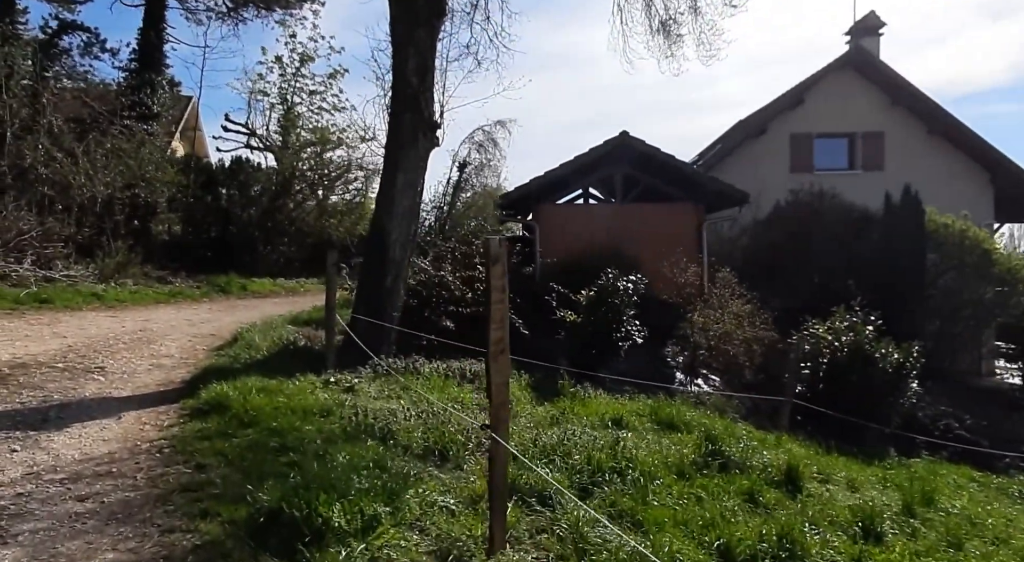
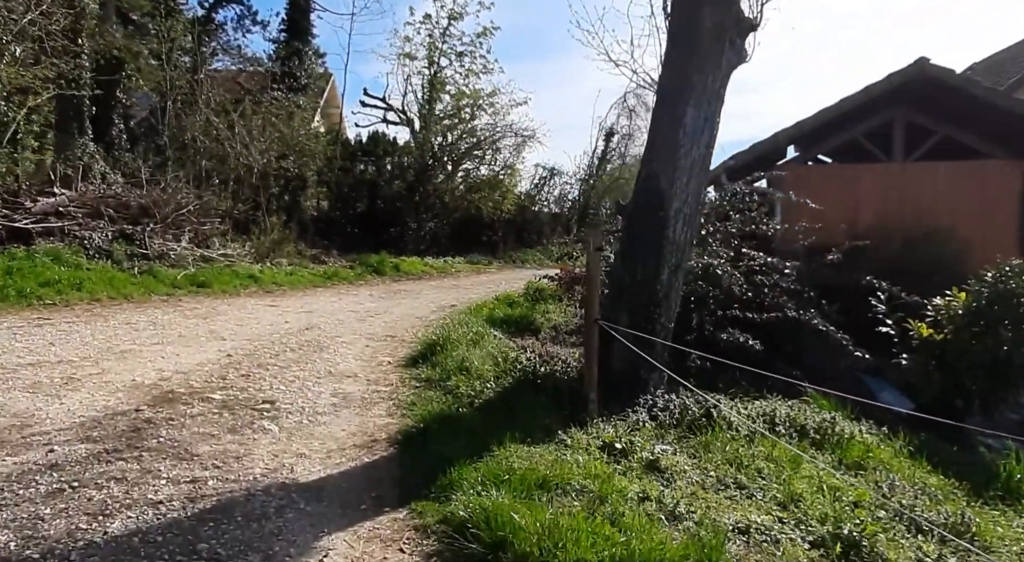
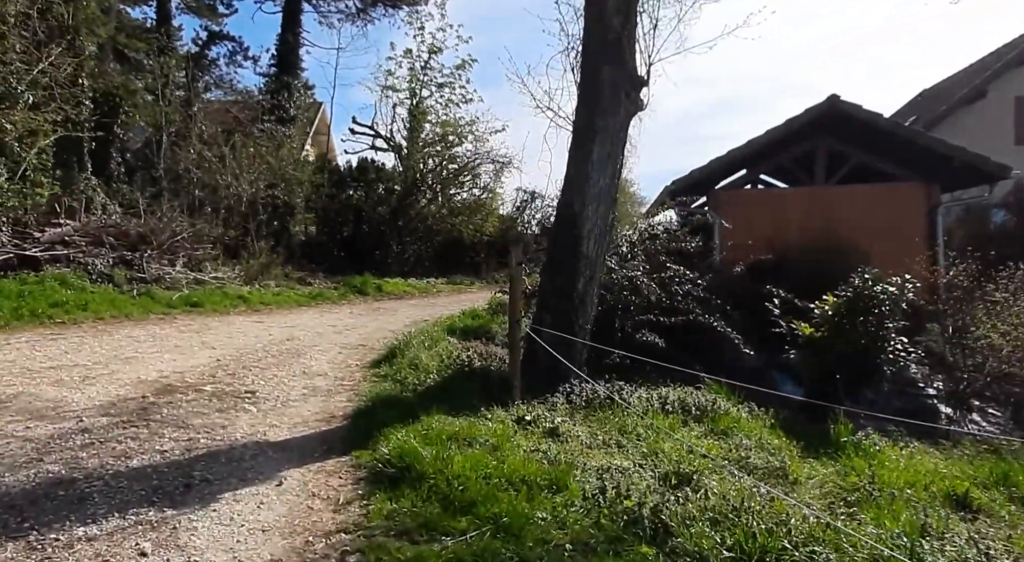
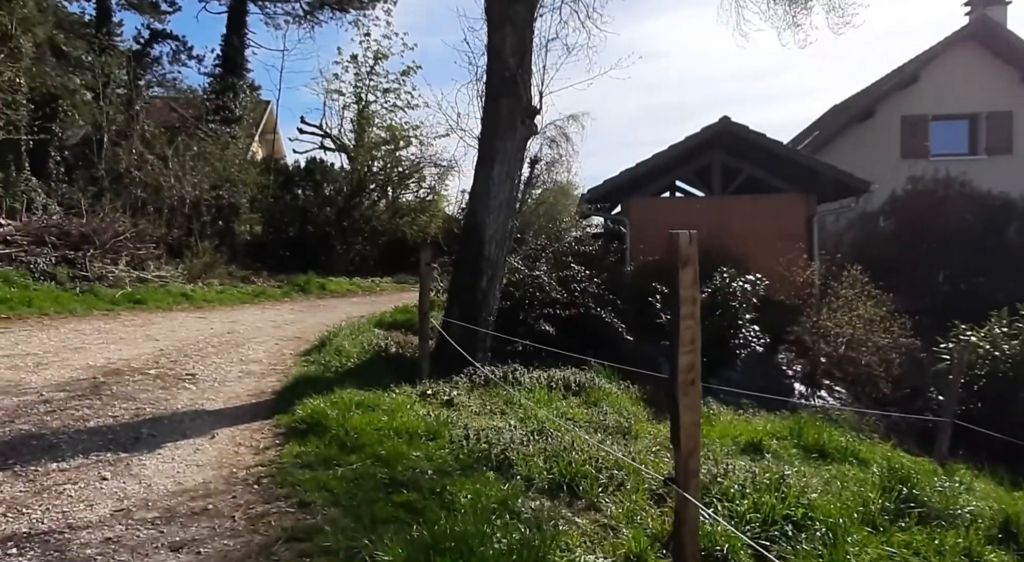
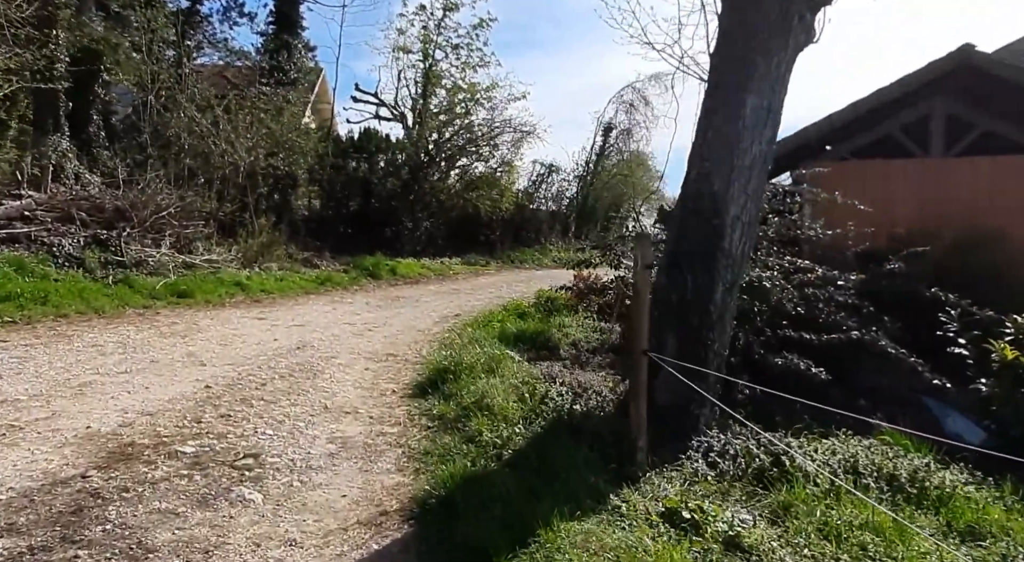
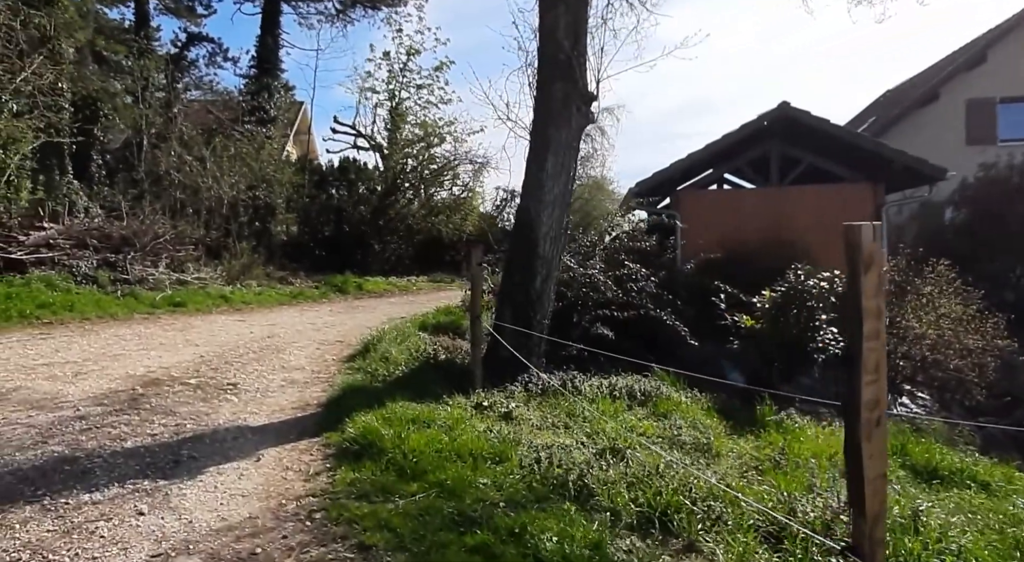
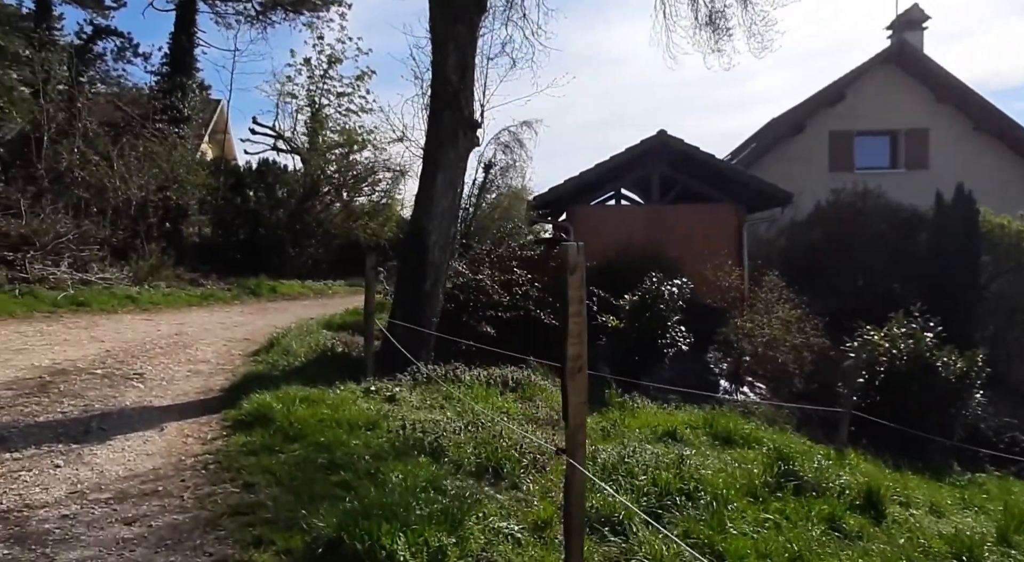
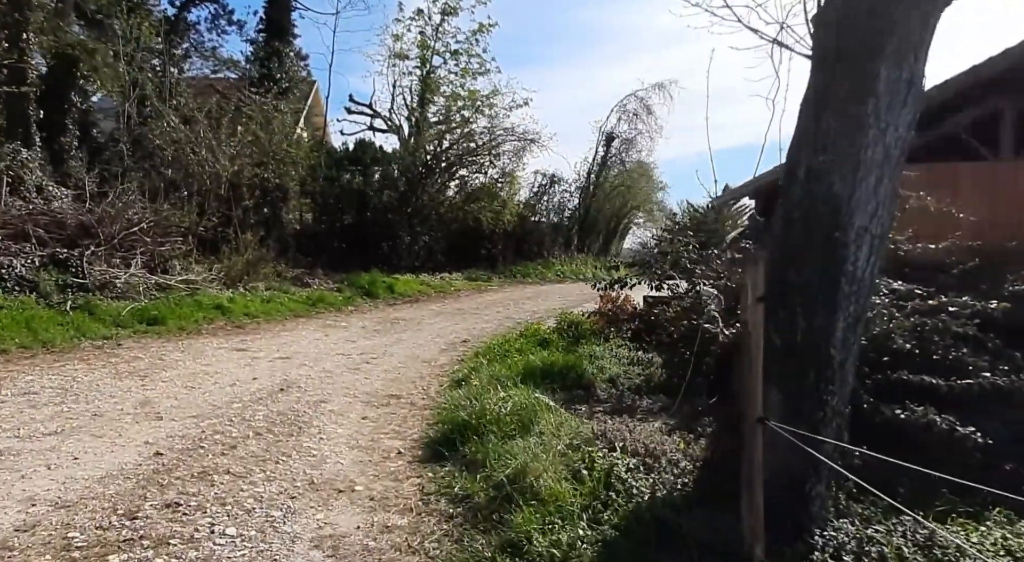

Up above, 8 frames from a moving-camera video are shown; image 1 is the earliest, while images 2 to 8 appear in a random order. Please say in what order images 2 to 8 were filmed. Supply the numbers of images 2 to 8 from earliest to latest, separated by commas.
7, 4, 6, 3, 2, 5, 8
